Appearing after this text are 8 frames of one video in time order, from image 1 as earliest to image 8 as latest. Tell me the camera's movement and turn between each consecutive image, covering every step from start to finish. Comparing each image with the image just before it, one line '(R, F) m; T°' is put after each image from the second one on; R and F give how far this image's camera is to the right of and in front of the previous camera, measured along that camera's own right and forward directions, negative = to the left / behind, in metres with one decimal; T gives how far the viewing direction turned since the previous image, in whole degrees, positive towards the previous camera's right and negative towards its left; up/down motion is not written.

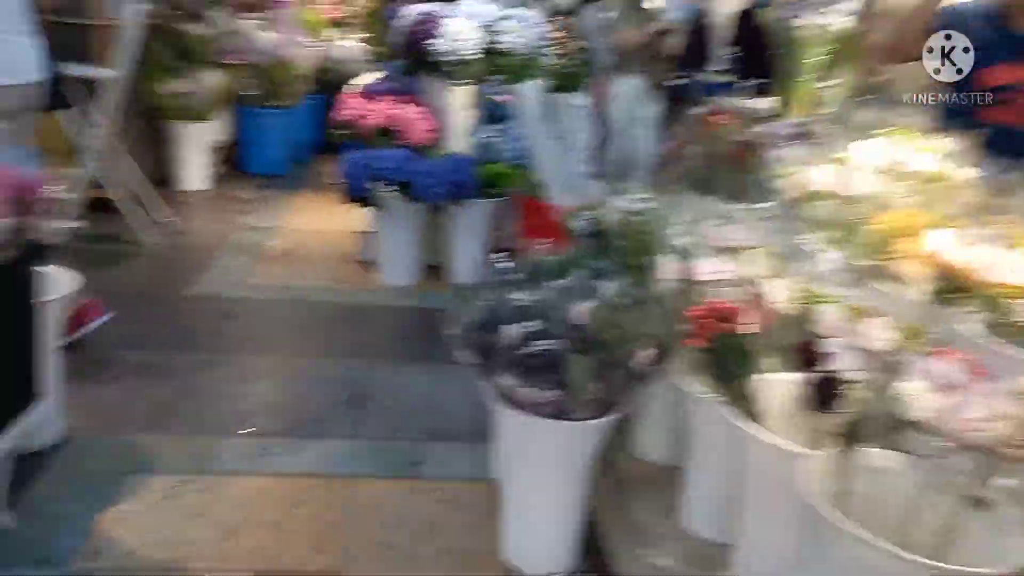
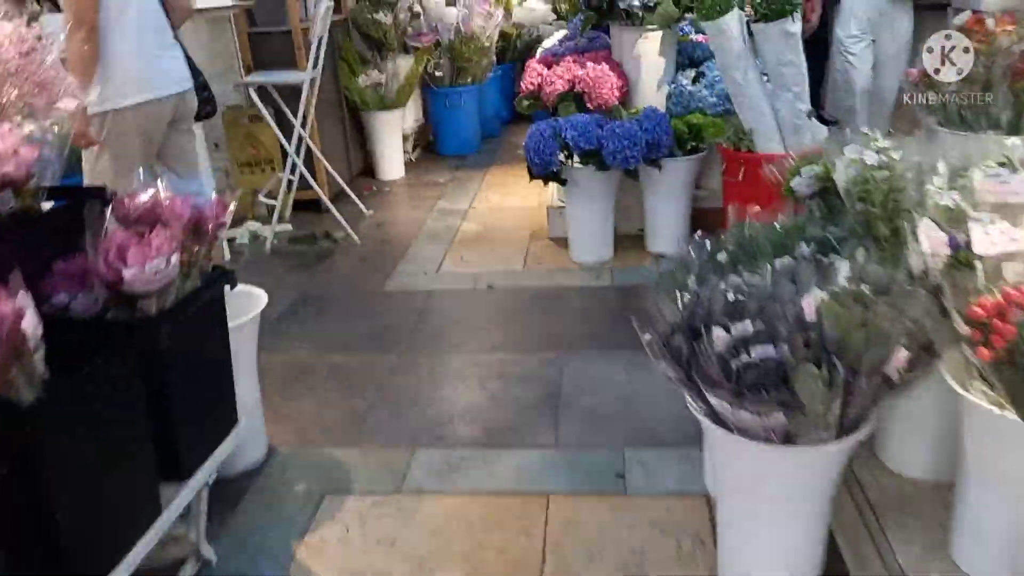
(0.0, +0.3) m; -16°
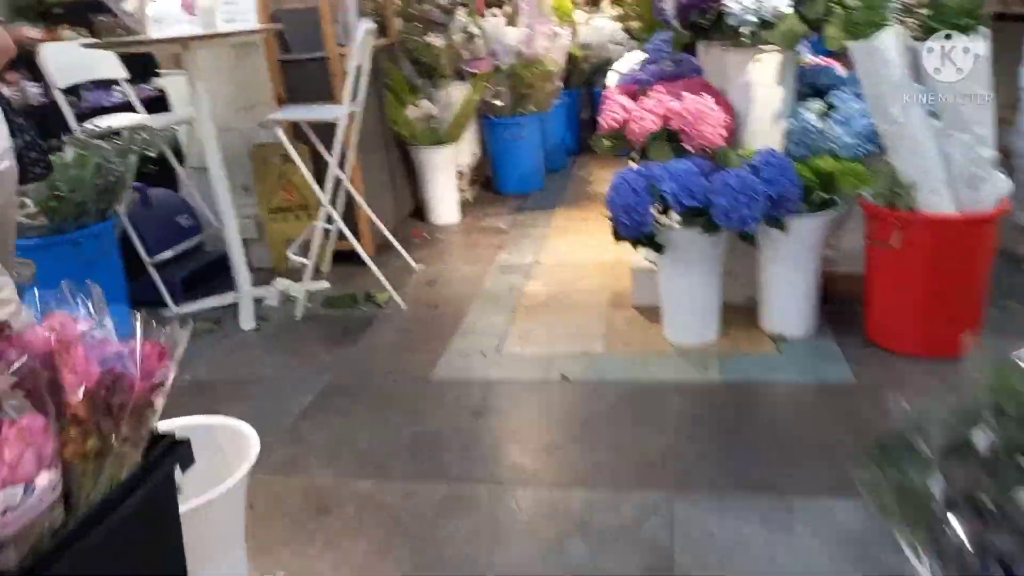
(-0.1, +0.6) m; -4°
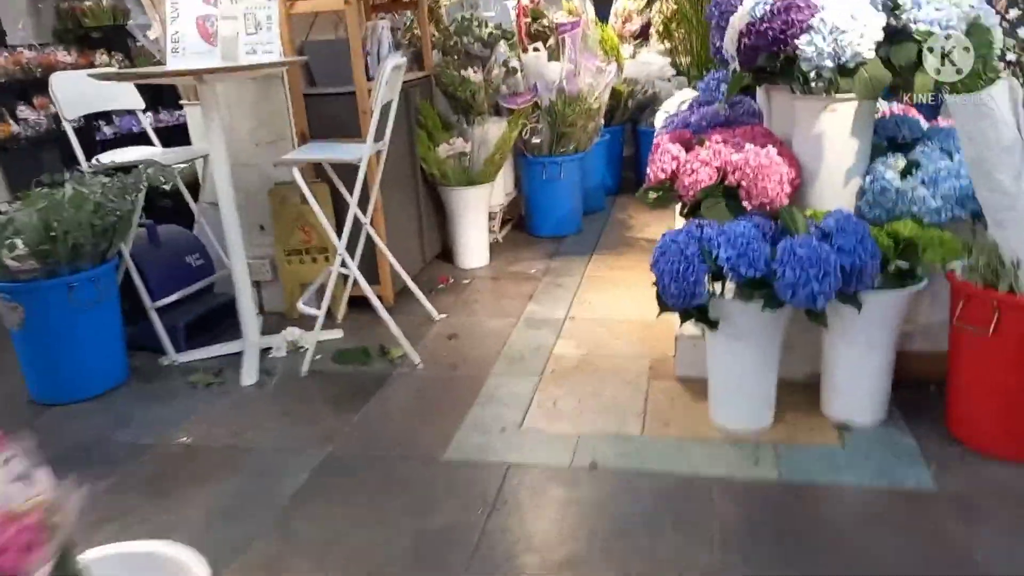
(0.0, +0.3) m; -3°
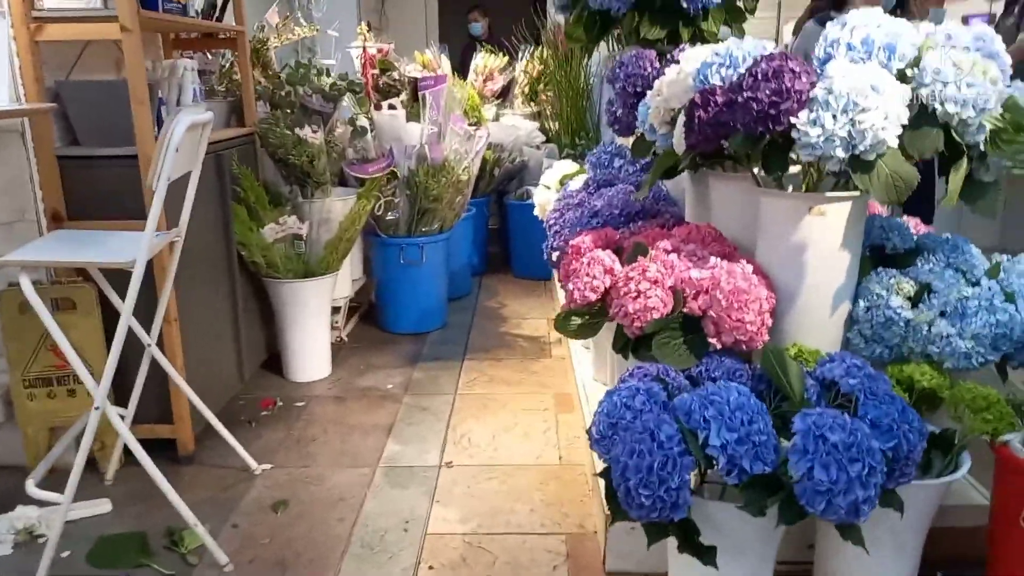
(0.0, +0.7) m; +12°
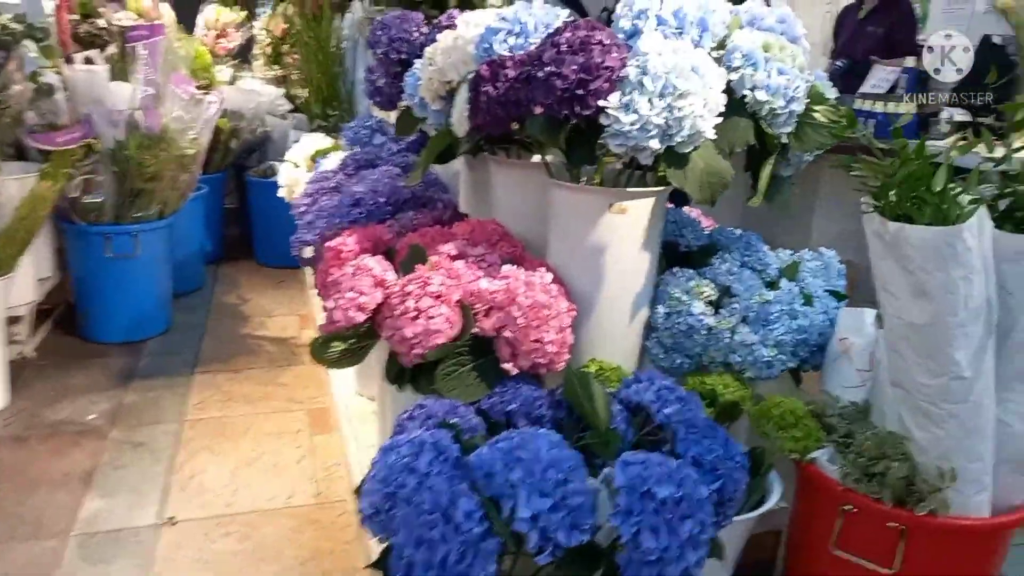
(0.0, +0.3) m; +18°
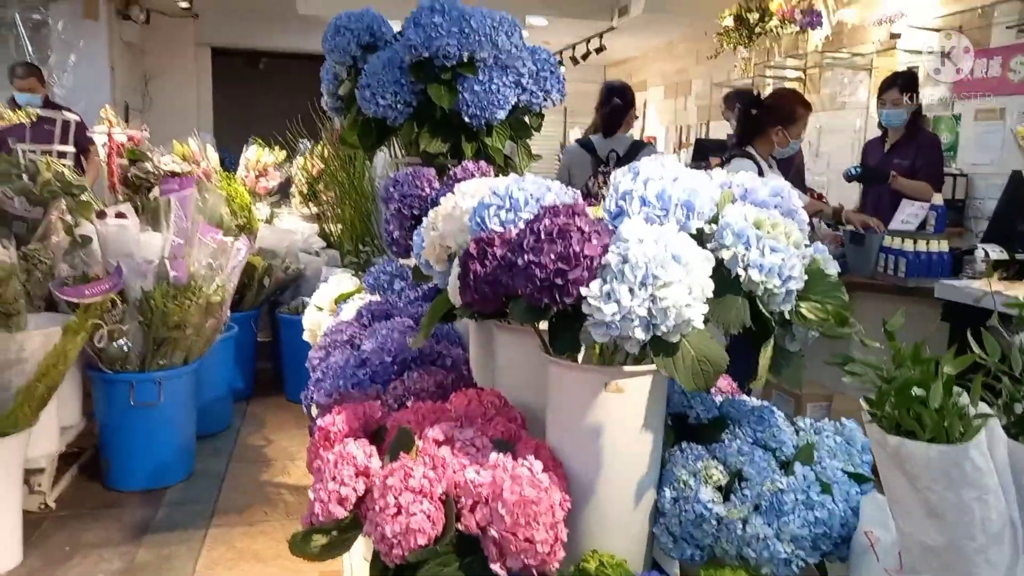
(+0.1, 0.0) m; -3°
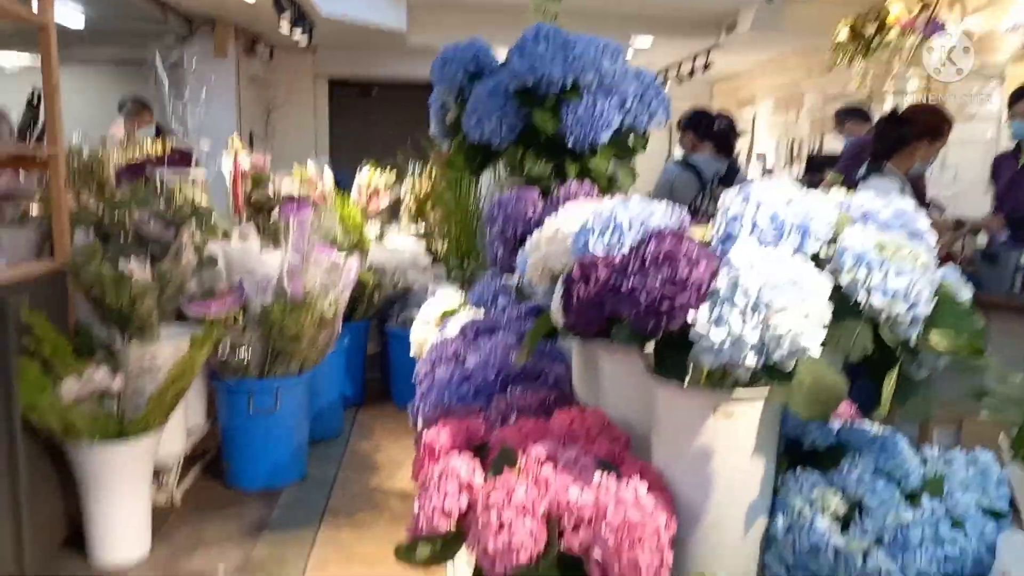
(0.0, 0.0) m; -8°
